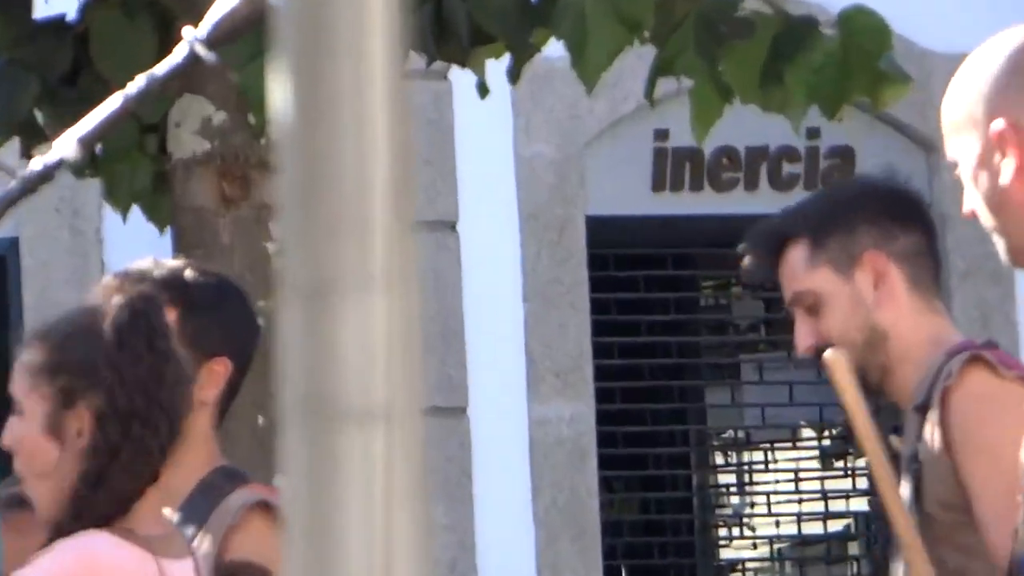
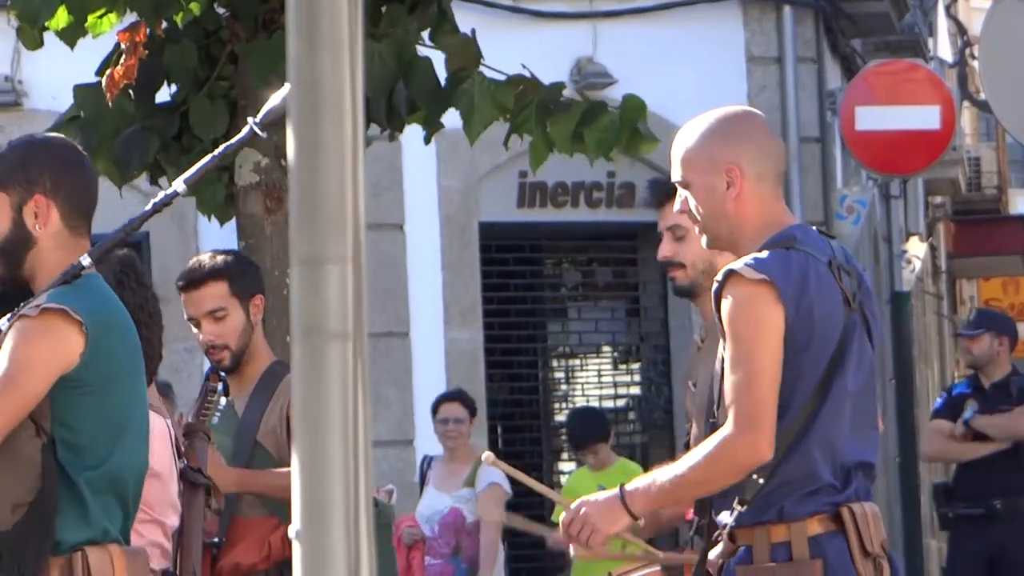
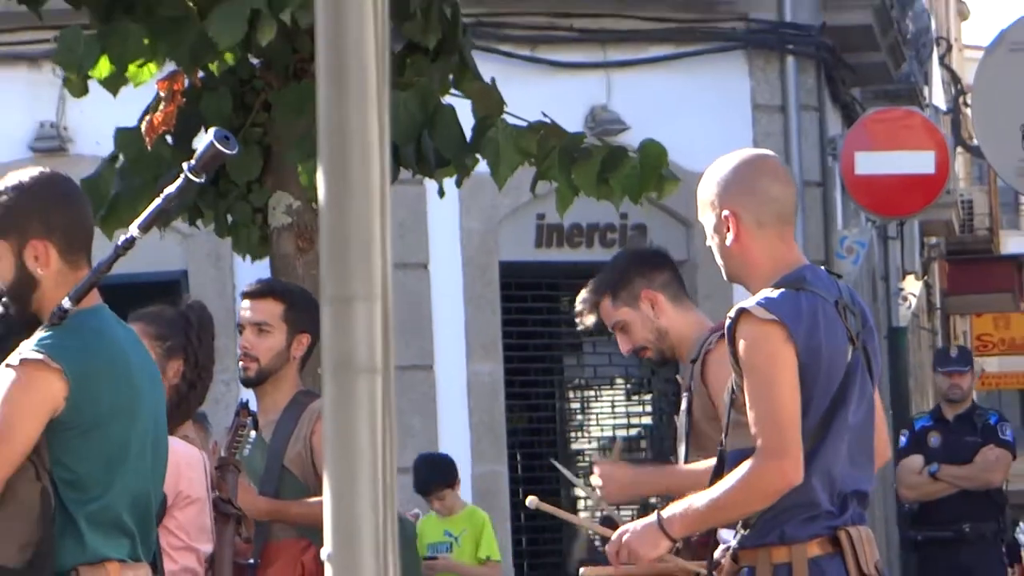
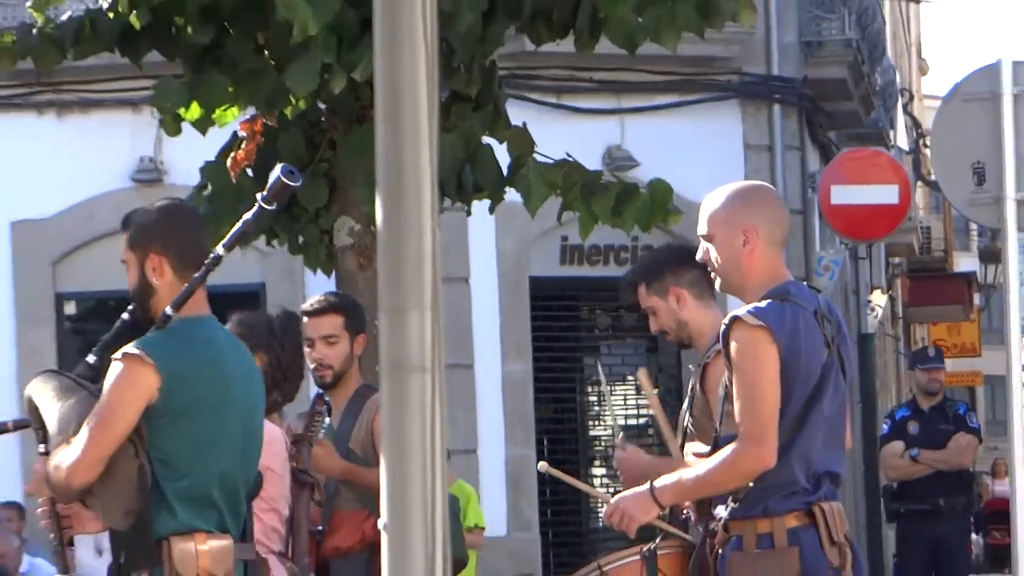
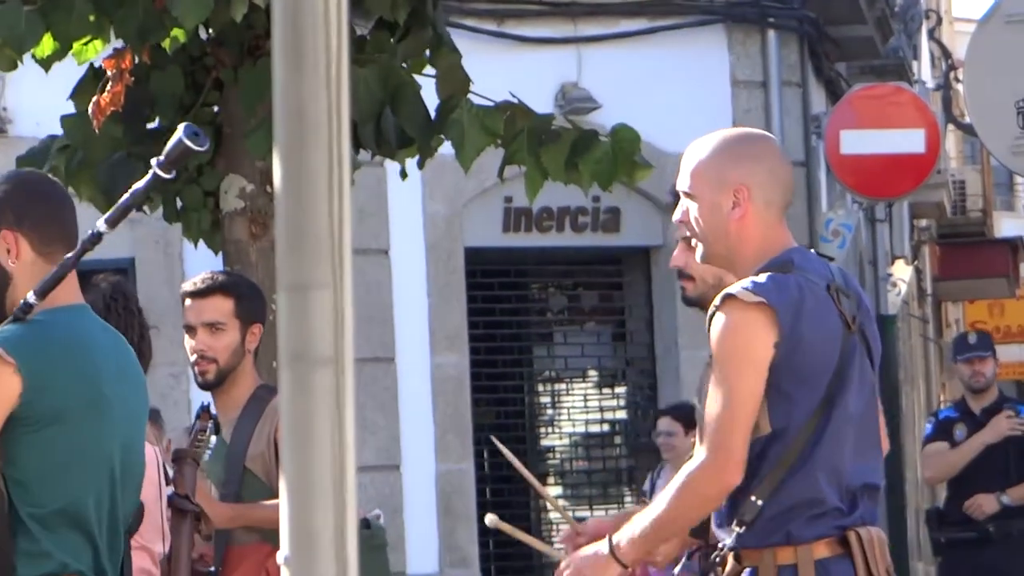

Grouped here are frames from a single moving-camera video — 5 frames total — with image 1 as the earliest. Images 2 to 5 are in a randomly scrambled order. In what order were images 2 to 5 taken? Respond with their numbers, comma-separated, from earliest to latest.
5, 2, 3, 4
